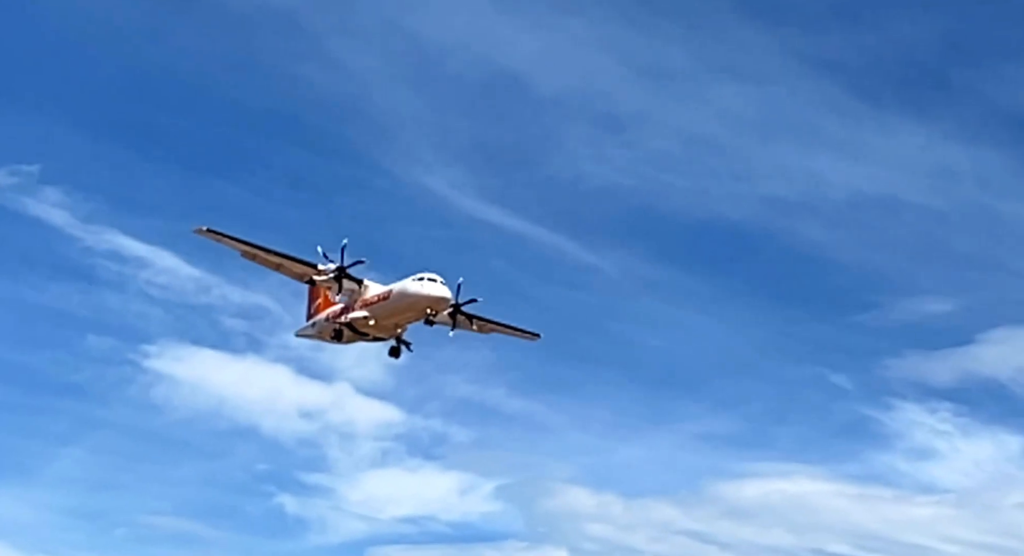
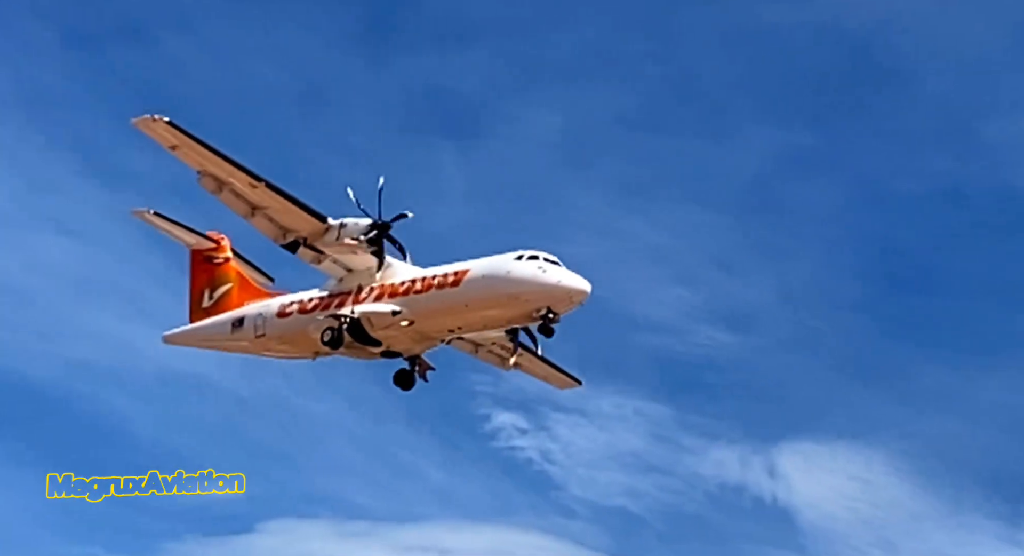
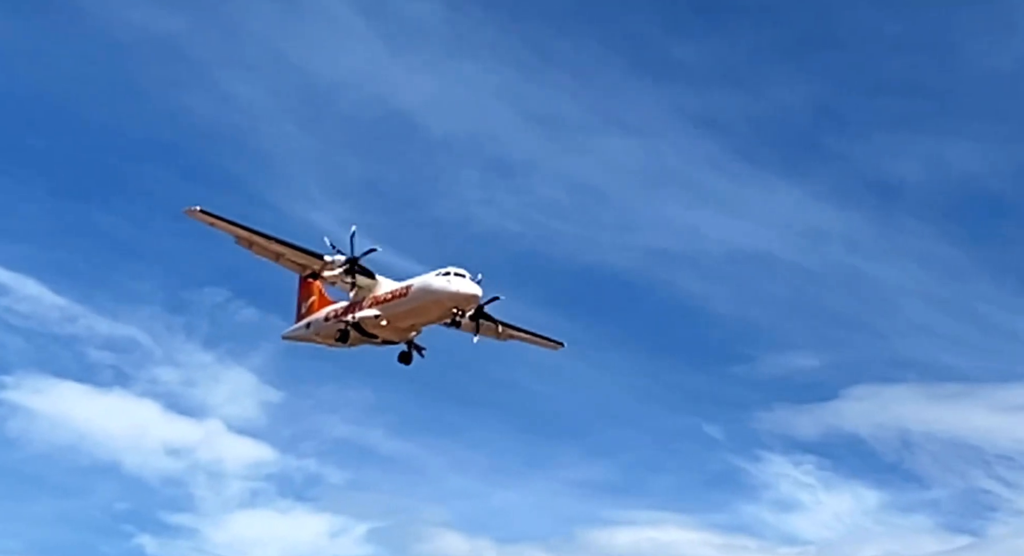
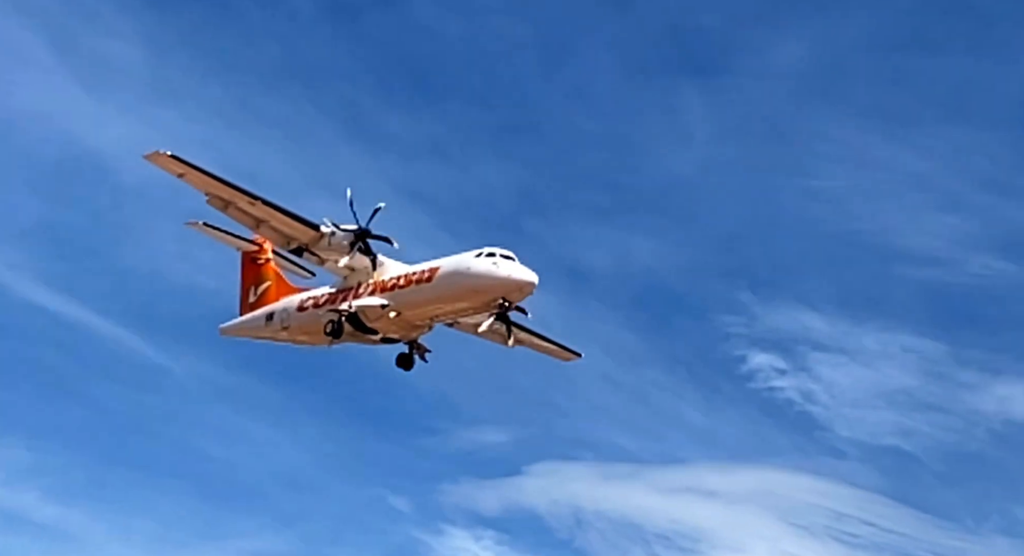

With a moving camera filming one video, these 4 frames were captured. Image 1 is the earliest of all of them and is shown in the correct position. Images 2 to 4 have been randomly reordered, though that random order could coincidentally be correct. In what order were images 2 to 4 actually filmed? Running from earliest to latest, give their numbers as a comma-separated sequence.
3, 4, 2
